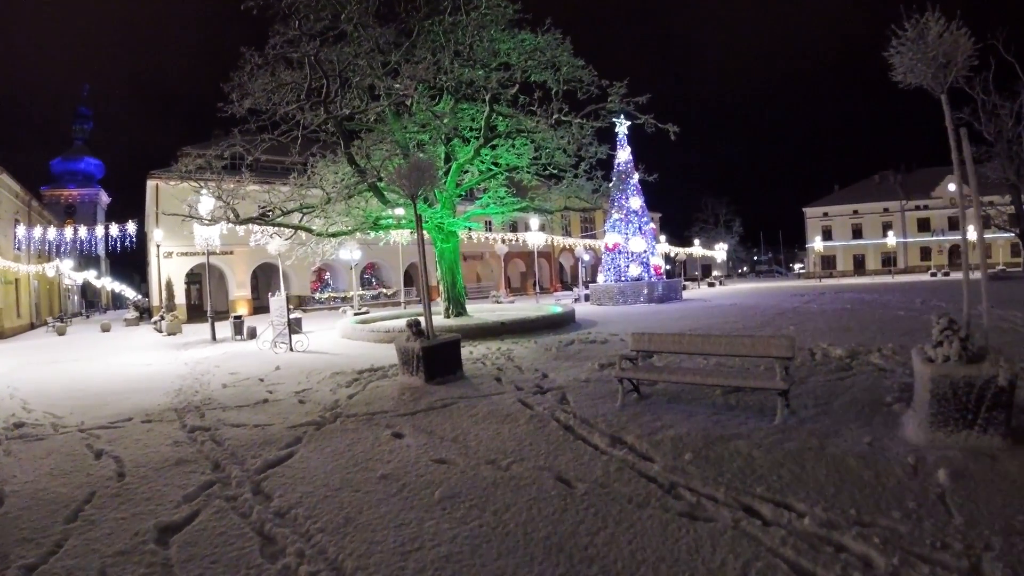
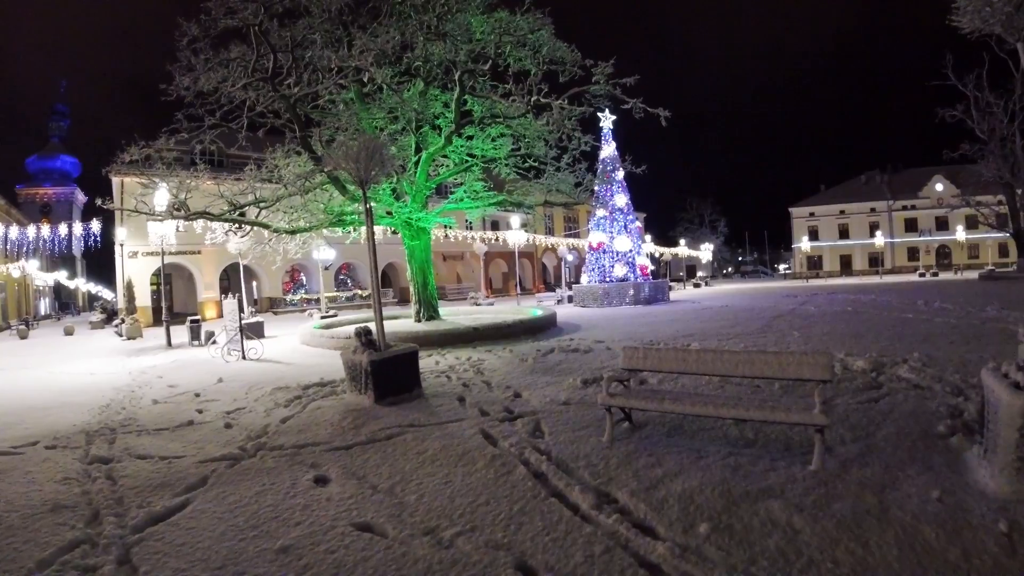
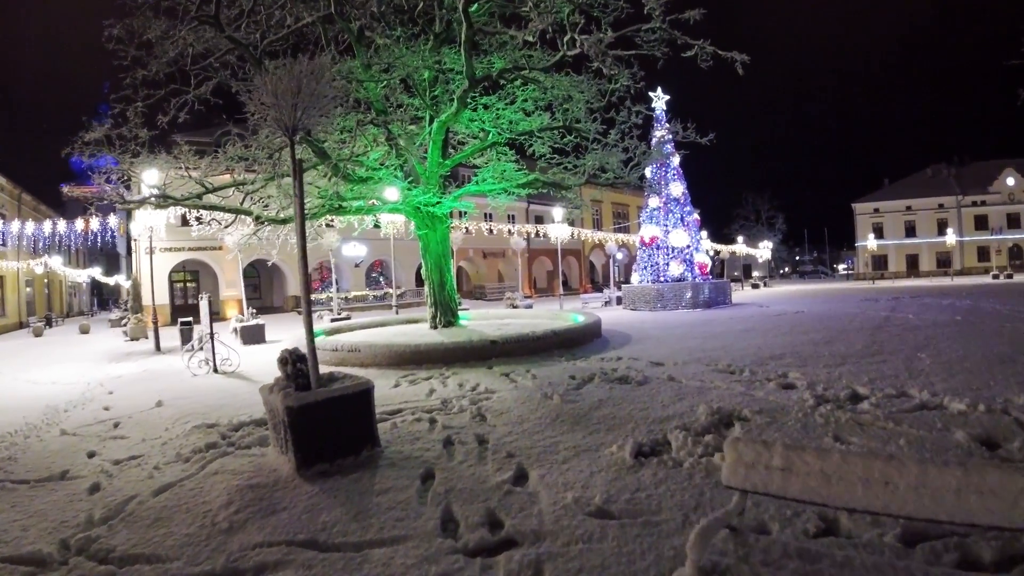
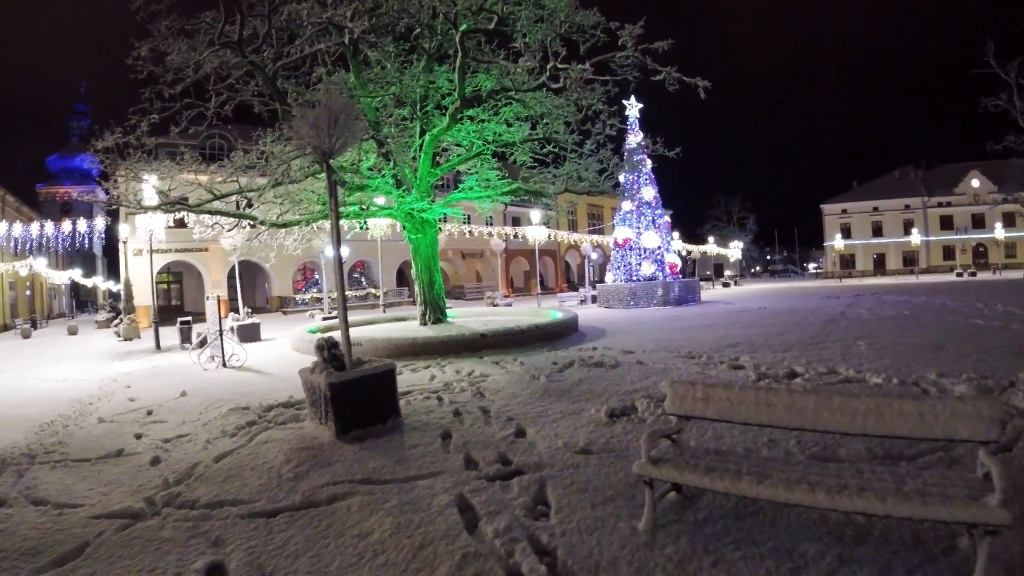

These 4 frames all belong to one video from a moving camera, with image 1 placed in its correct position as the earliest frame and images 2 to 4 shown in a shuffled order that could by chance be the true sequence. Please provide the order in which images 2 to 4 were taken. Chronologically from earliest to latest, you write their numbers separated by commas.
2, 4, 3
